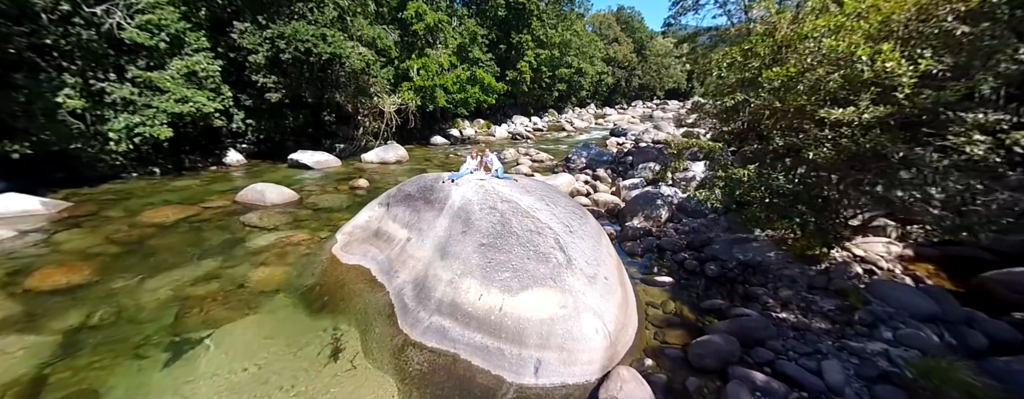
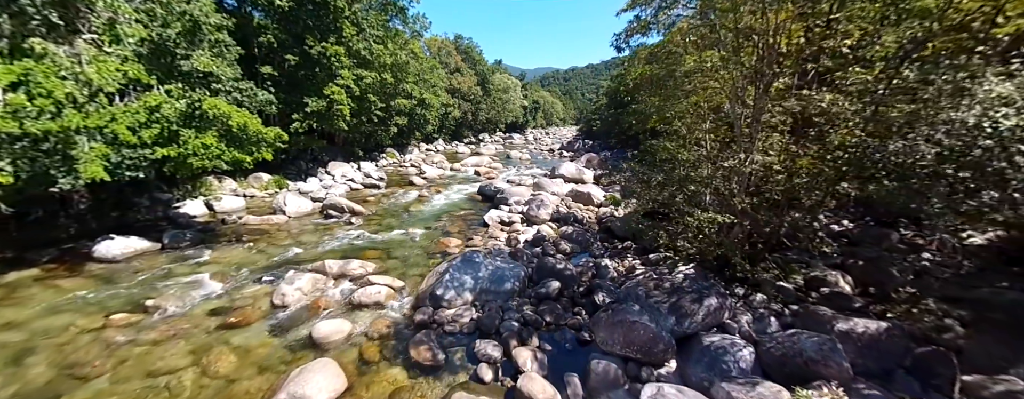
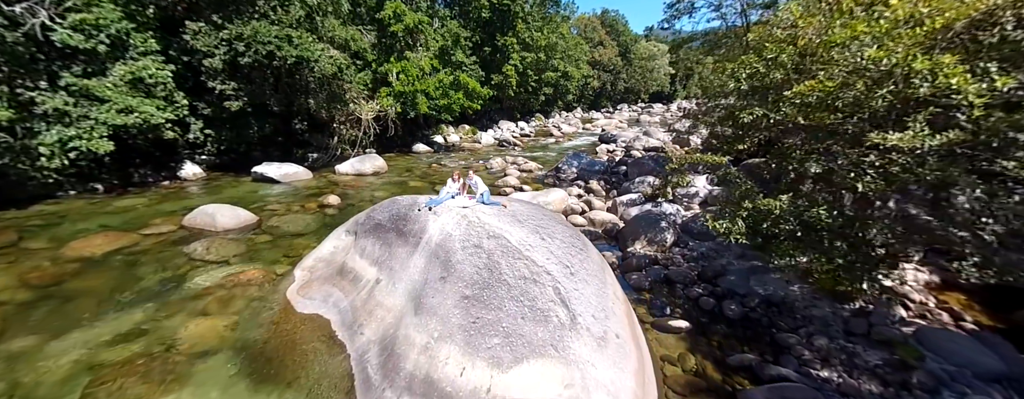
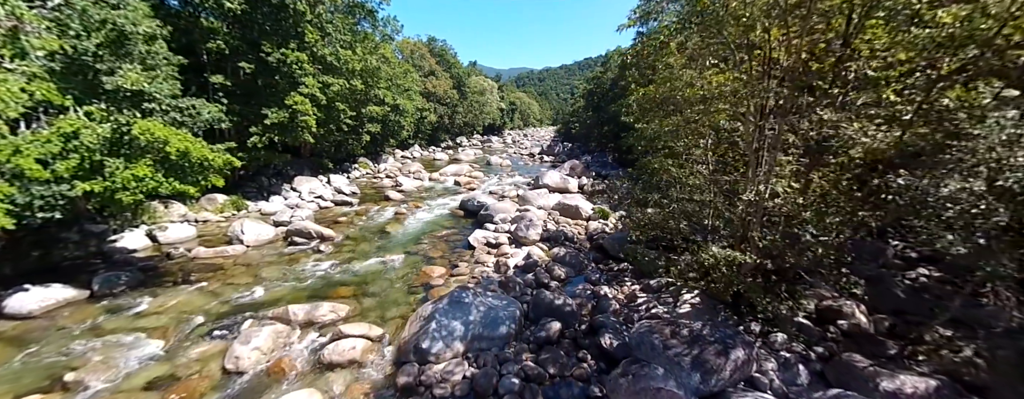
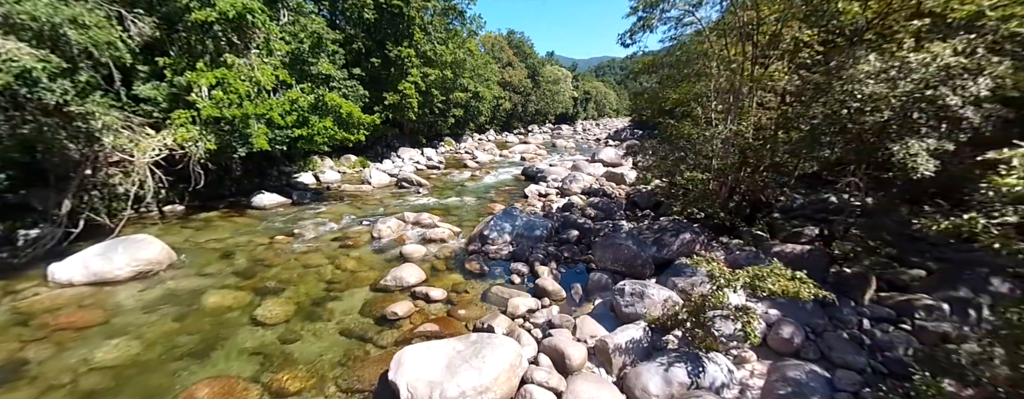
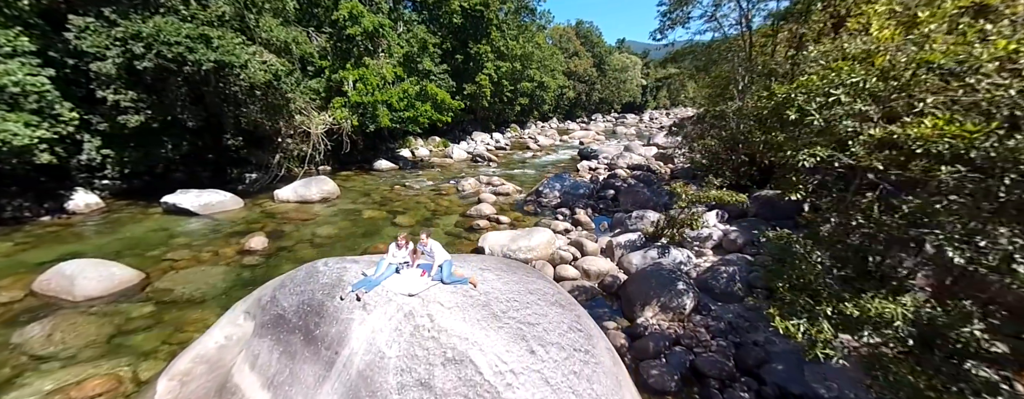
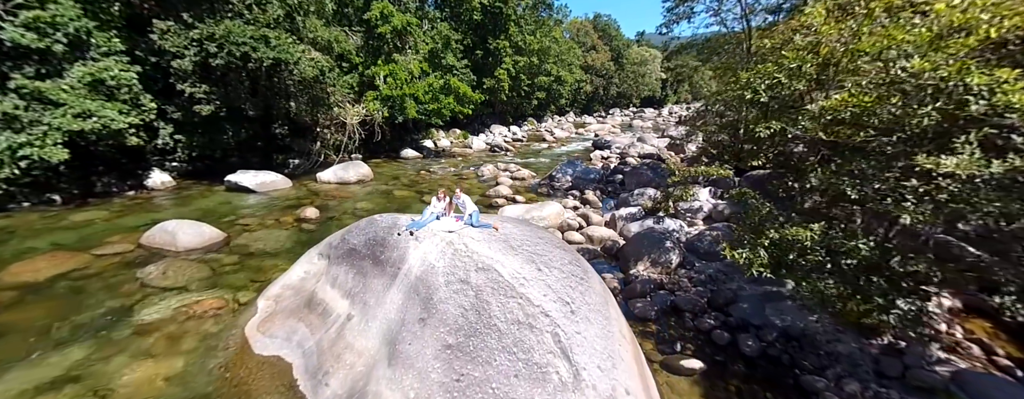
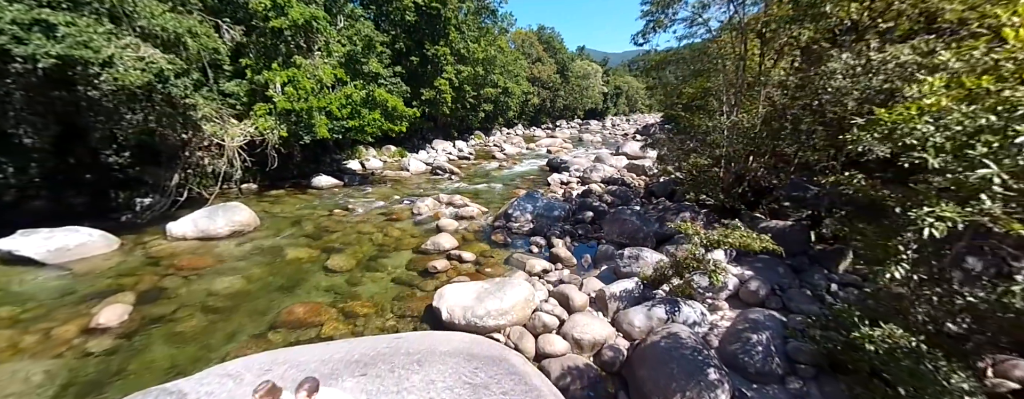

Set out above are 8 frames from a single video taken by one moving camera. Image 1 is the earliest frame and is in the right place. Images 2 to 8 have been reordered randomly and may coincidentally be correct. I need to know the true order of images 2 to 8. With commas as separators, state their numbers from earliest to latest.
3, 7, 6, 8, 5, 2, 4
